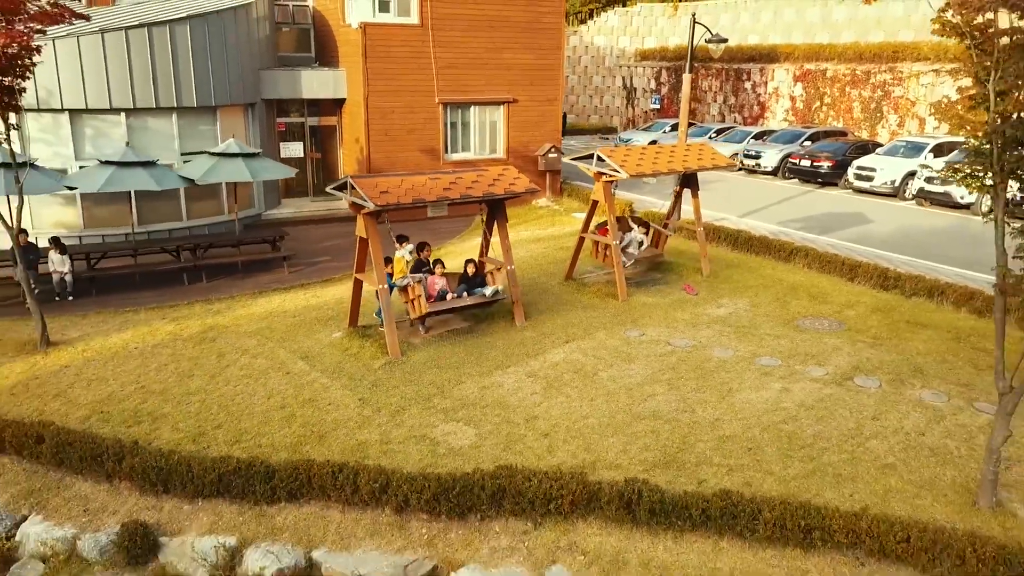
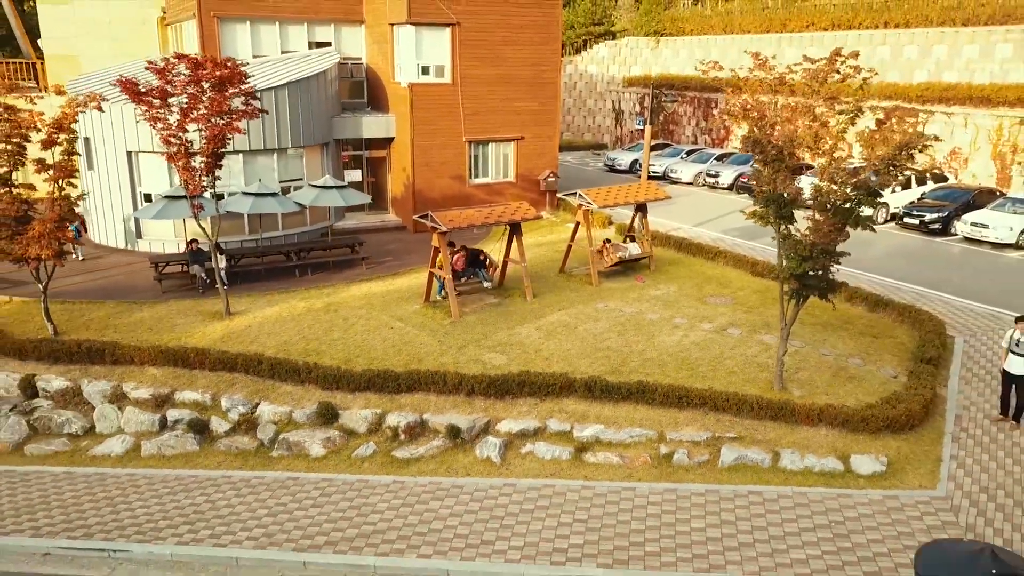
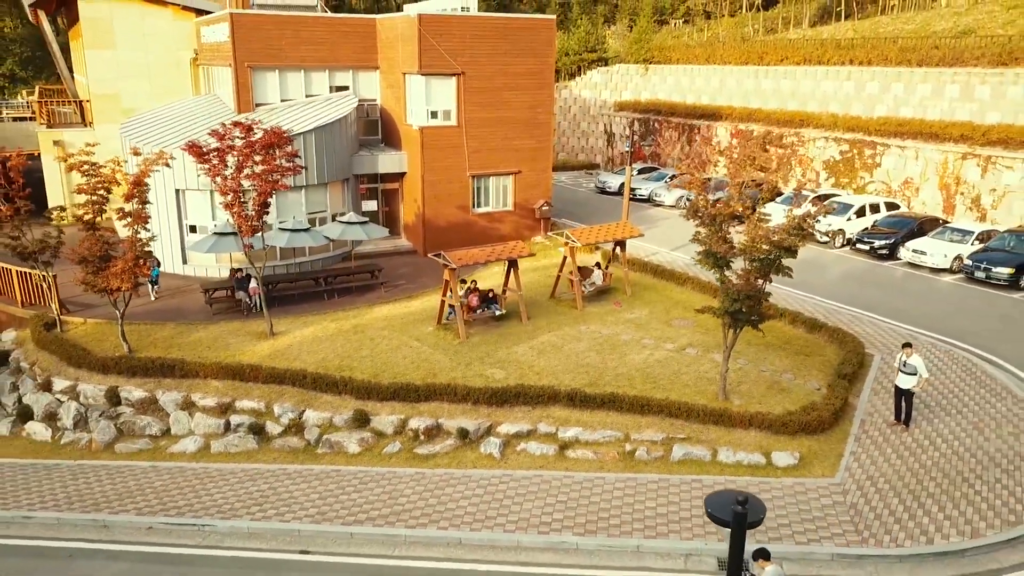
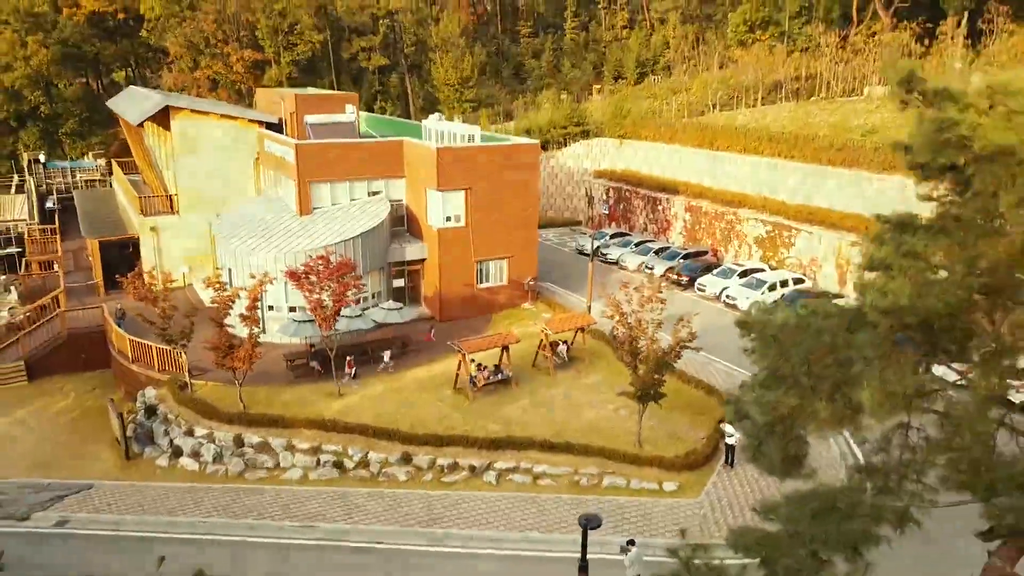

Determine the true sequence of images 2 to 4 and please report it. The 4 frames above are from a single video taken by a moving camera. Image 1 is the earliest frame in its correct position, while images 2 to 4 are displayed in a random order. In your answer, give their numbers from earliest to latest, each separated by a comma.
2, 3, 4
